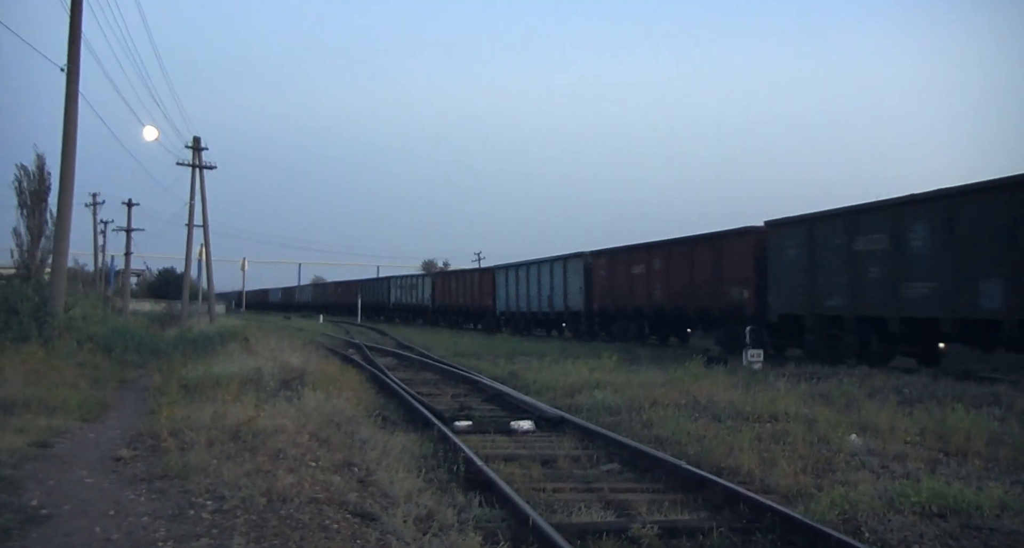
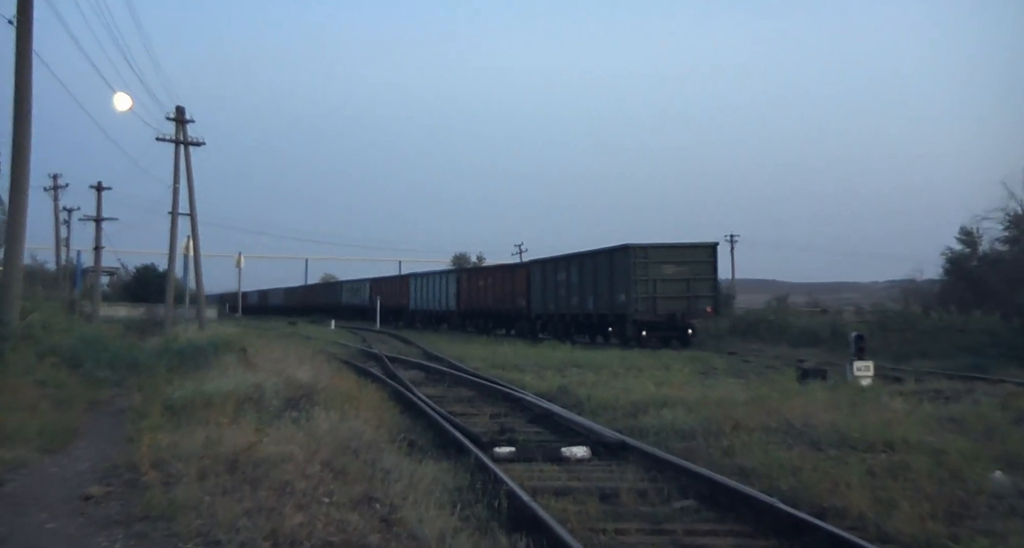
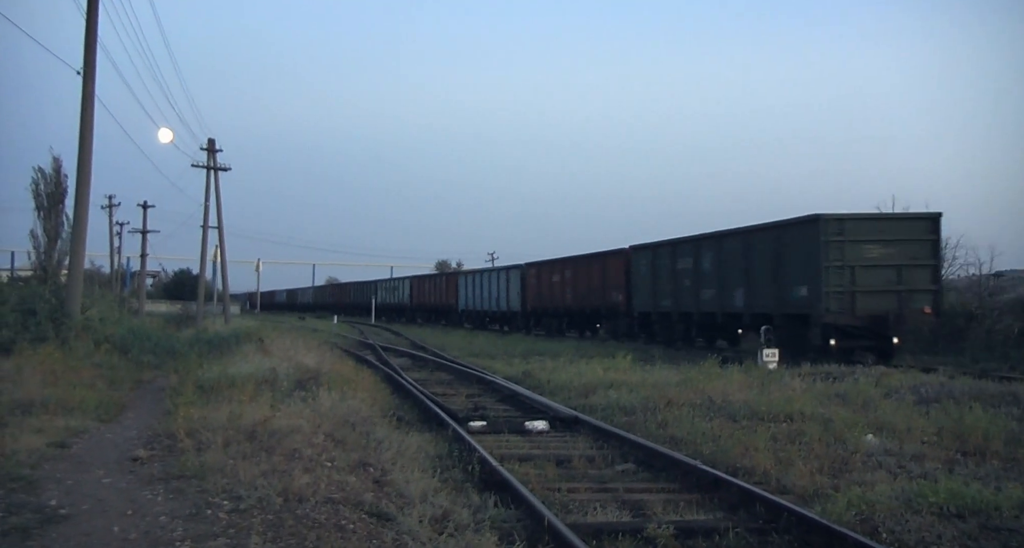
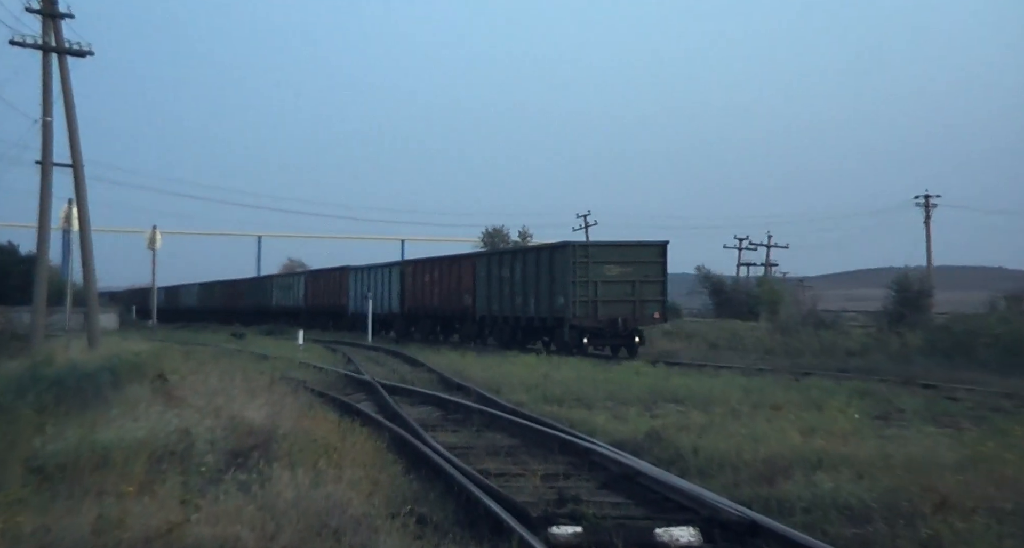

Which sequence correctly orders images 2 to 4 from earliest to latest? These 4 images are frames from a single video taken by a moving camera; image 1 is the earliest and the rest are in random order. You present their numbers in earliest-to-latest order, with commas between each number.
3, 2, 4
